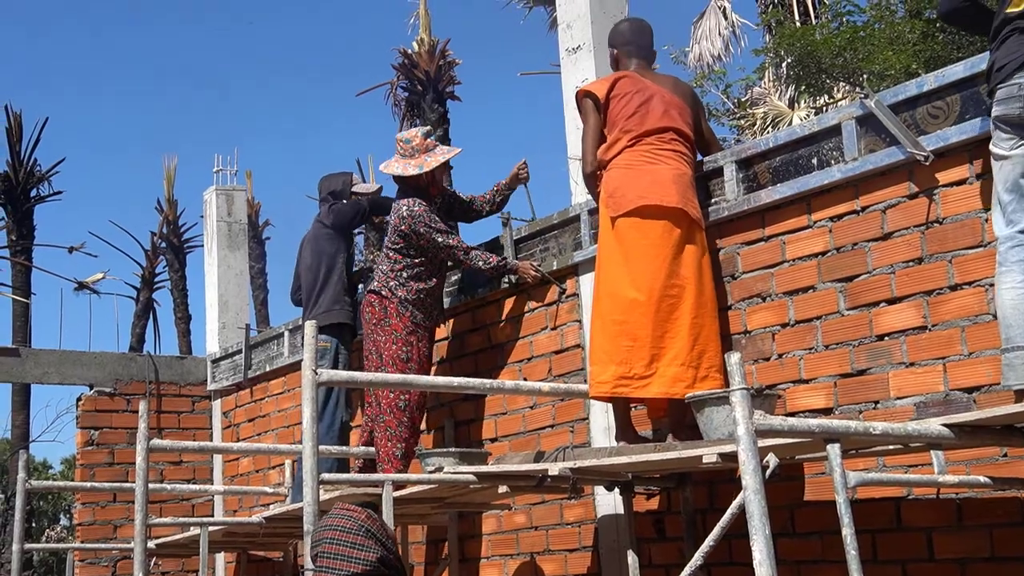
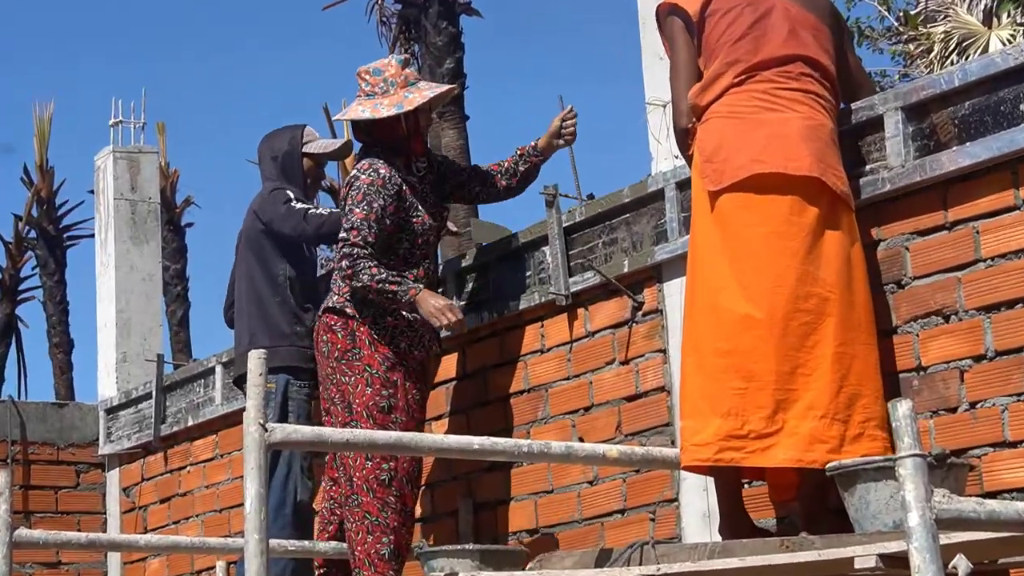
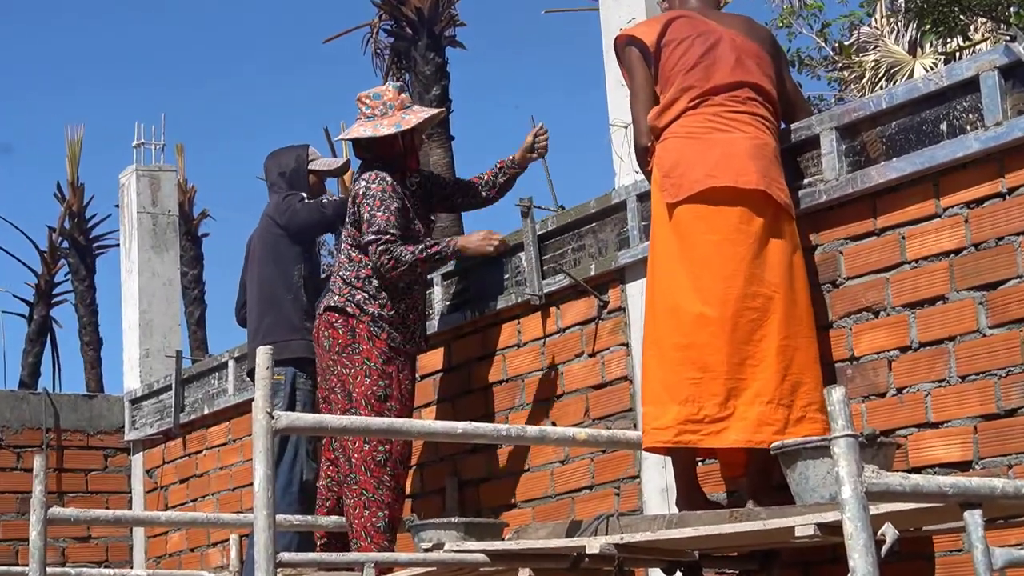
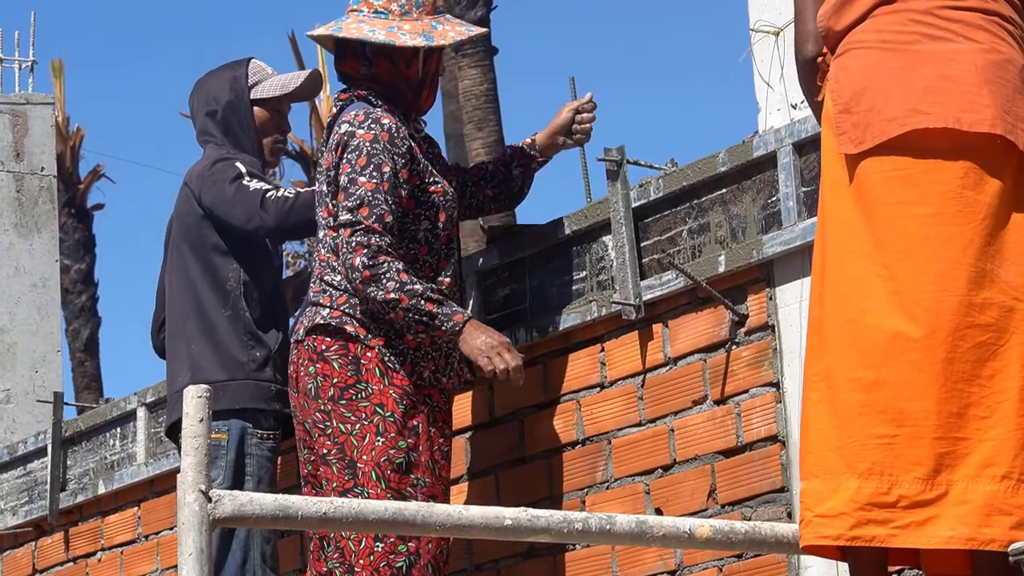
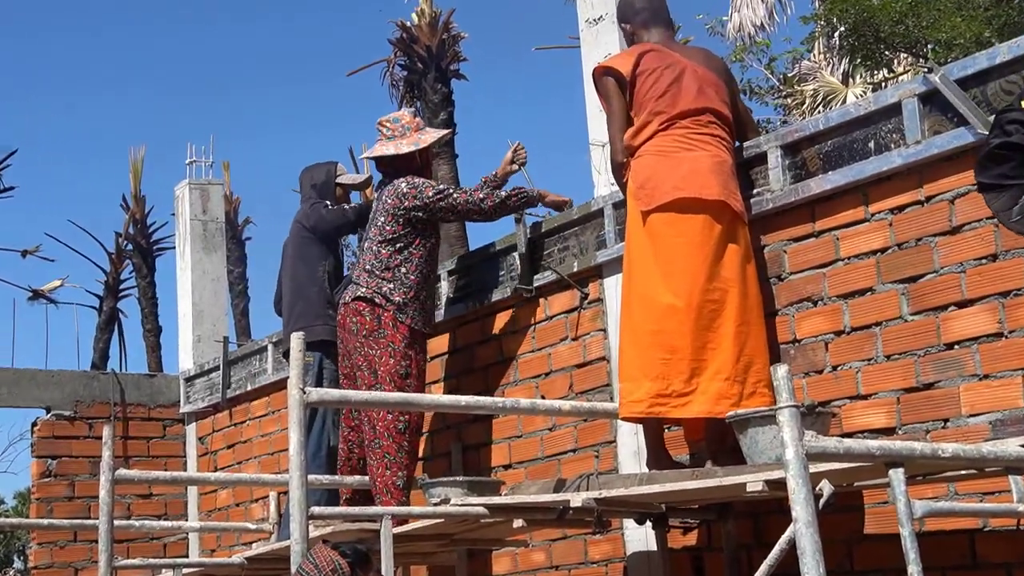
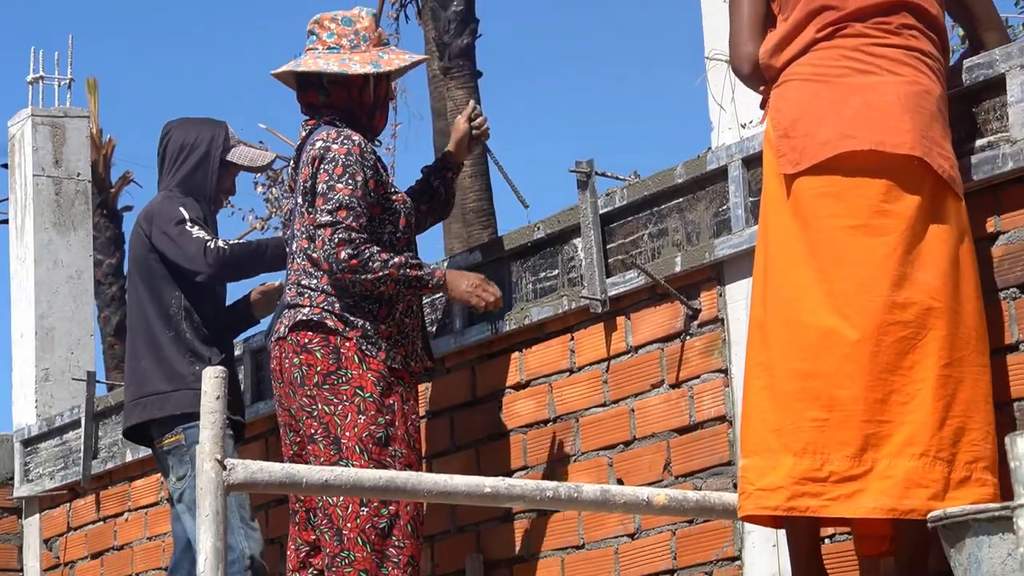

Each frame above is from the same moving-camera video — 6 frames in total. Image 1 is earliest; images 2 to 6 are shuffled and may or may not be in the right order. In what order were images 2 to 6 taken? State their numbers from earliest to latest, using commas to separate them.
5, 3, 2, 4, 6
